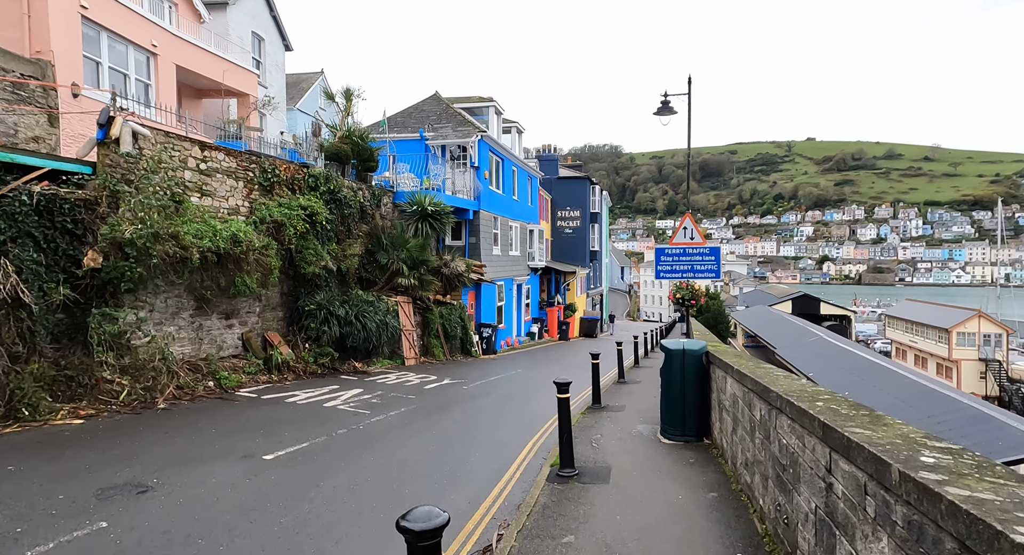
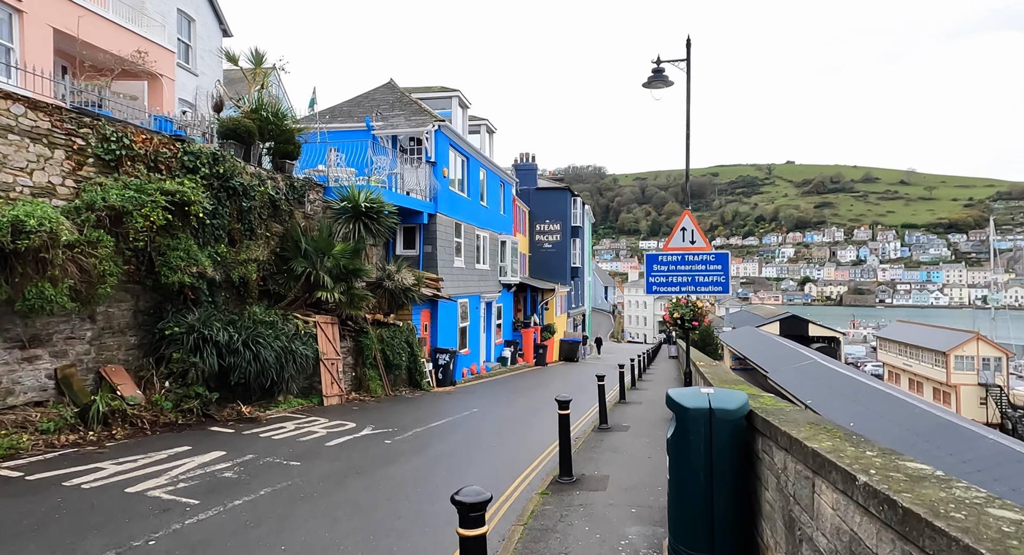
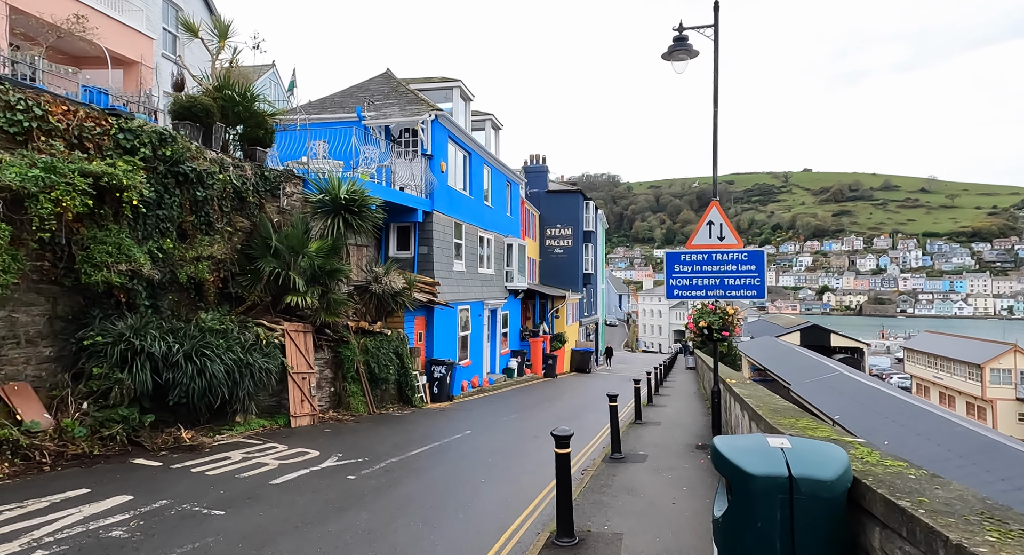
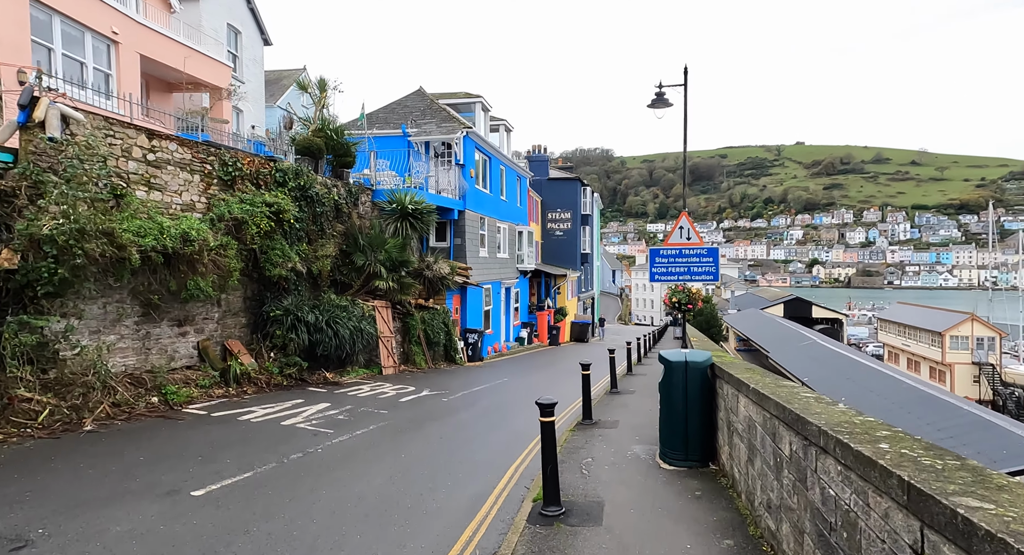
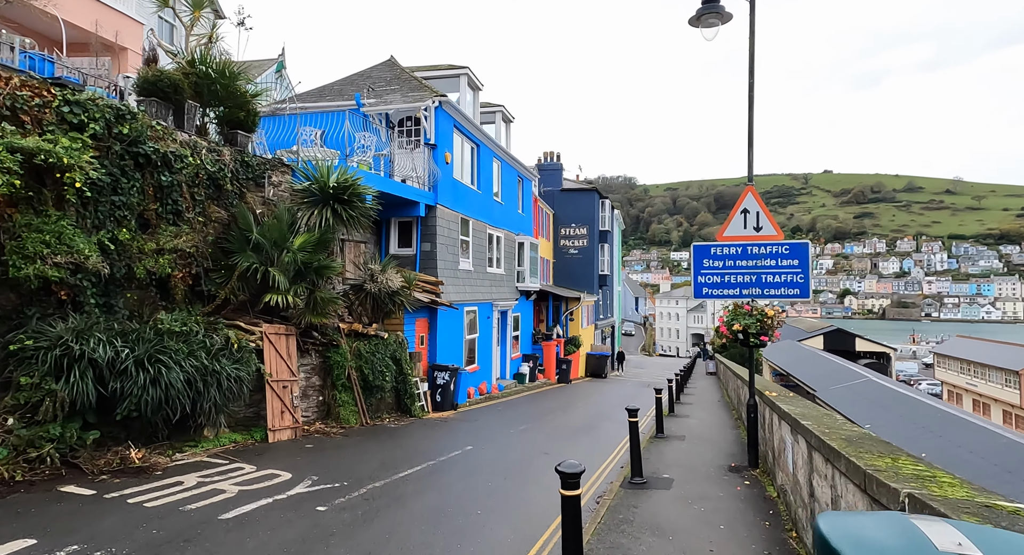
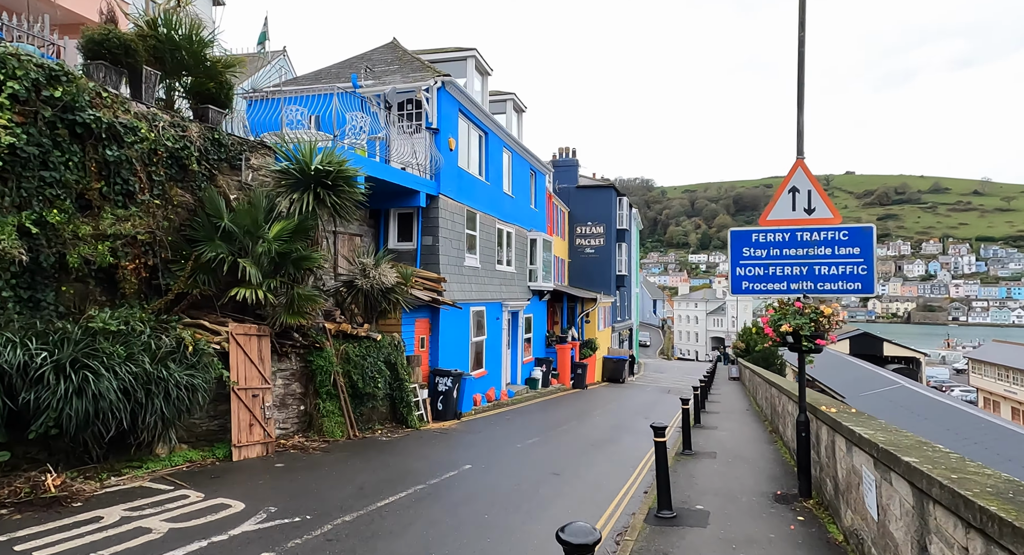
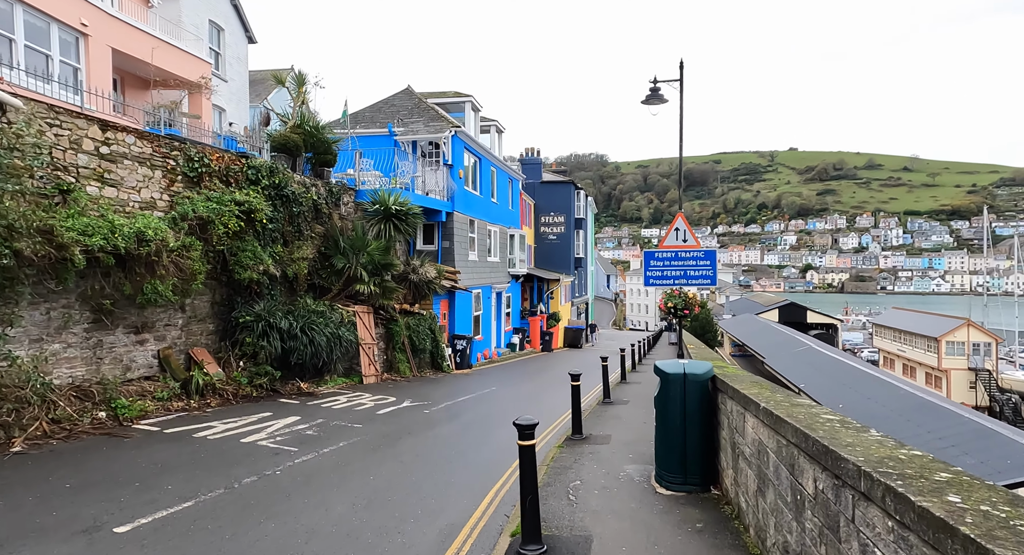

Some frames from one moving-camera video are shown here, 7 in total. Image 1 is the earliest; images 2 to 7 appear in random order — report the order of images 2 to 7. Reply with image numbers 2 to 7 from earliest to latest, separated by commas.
4, 7, 2, 3, 5, 6
